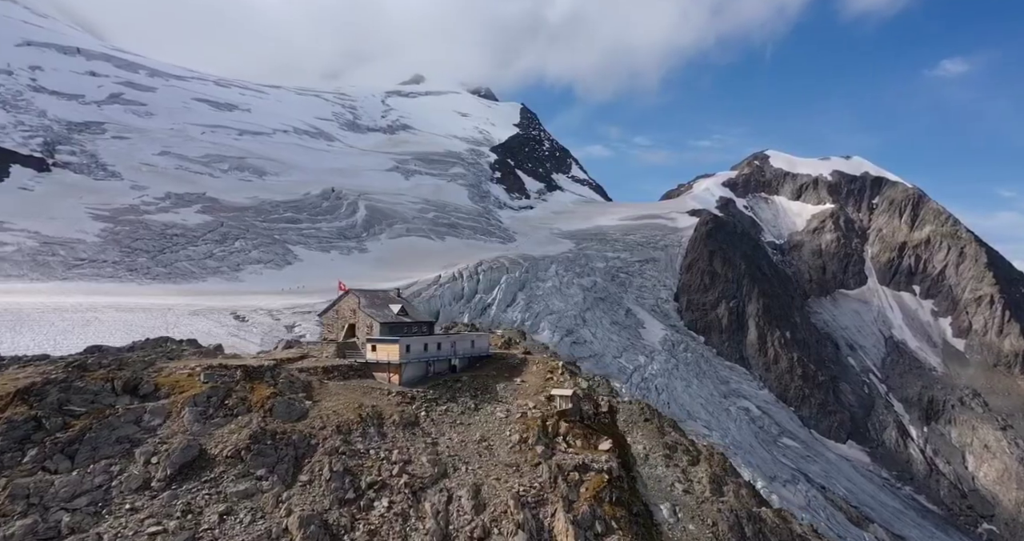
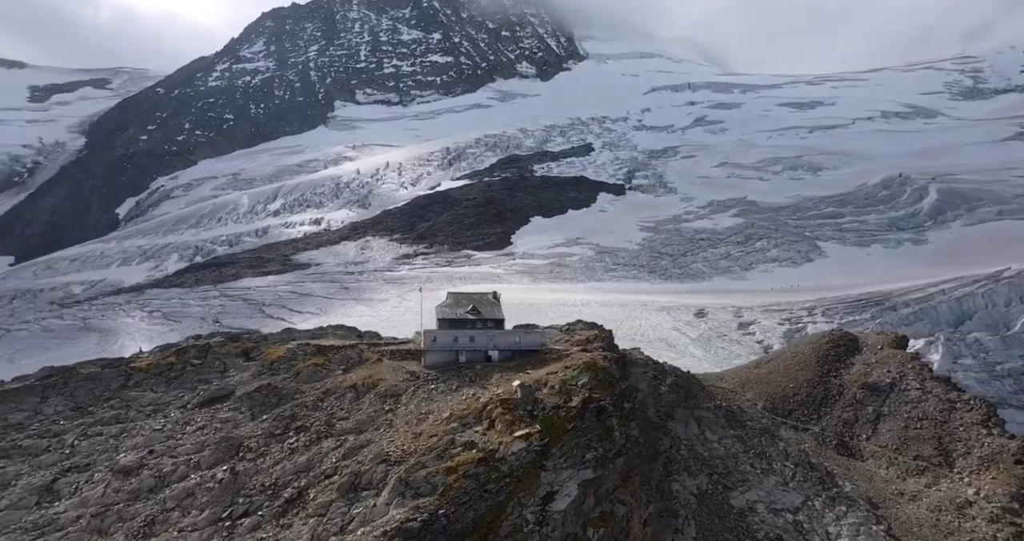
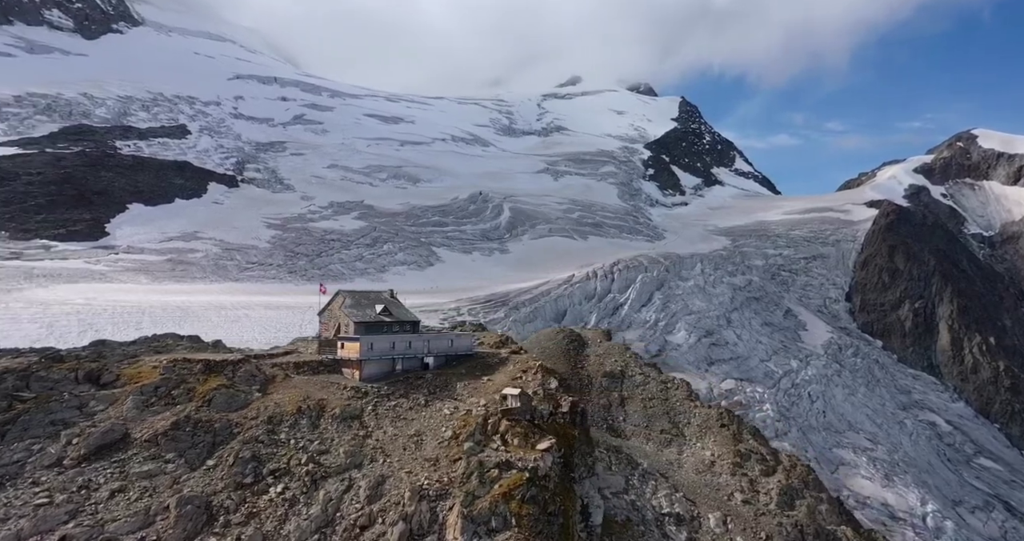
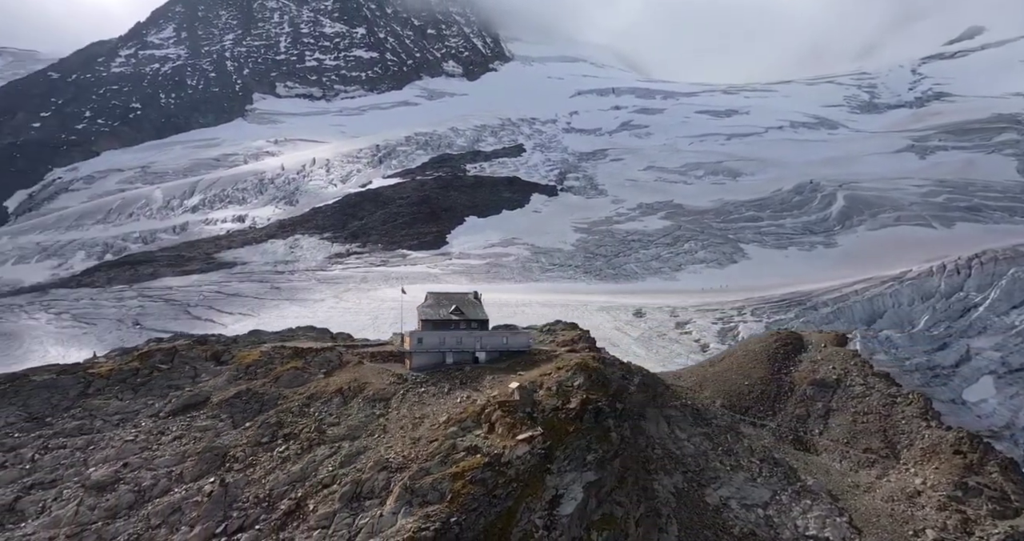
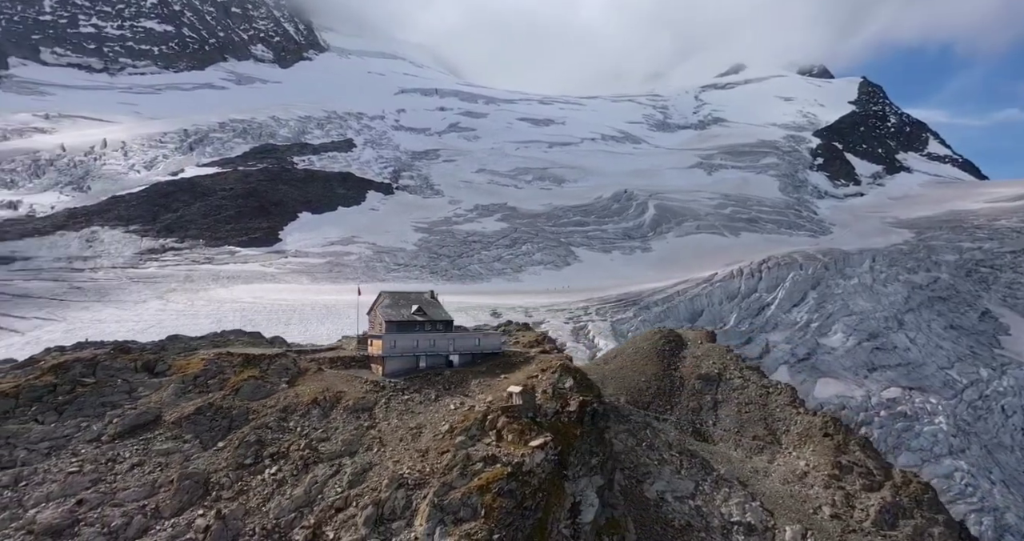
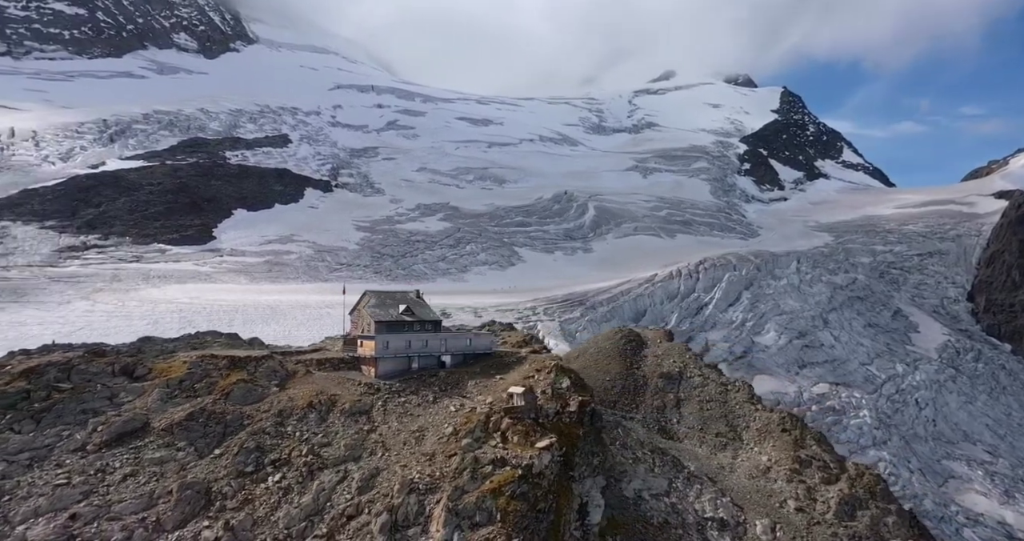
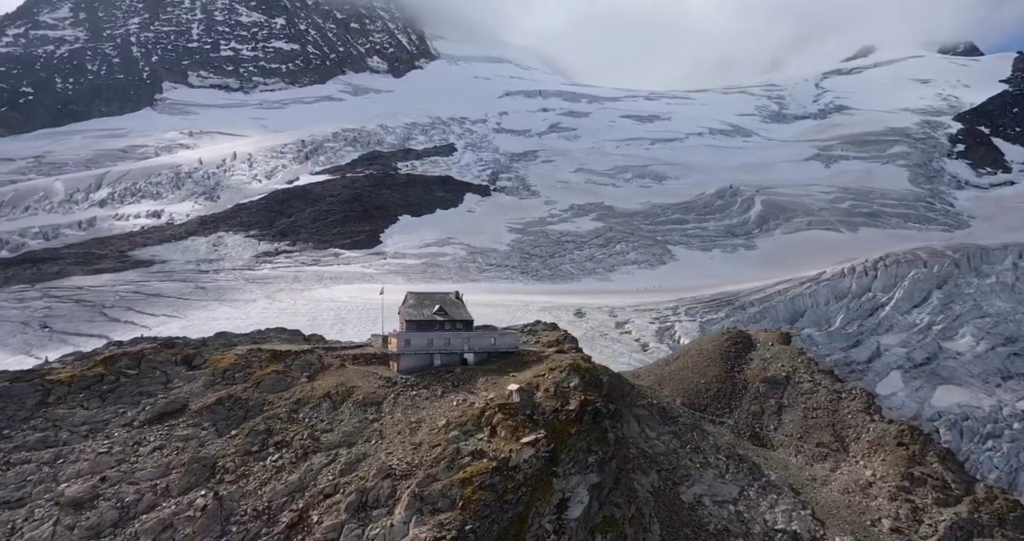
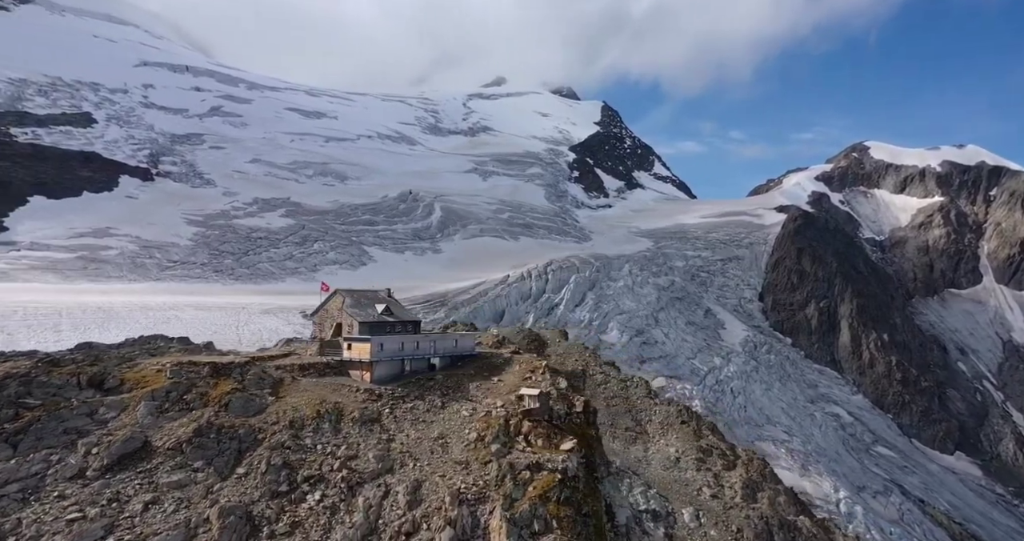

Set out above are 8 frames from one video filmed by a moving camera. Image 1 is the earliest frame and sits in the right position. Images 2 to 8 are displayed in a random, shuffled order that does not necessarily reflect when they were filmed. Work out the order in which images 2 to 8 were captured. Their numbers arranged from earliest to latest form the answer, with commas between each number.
8, 3, 6, 5, 7, 4, 2
